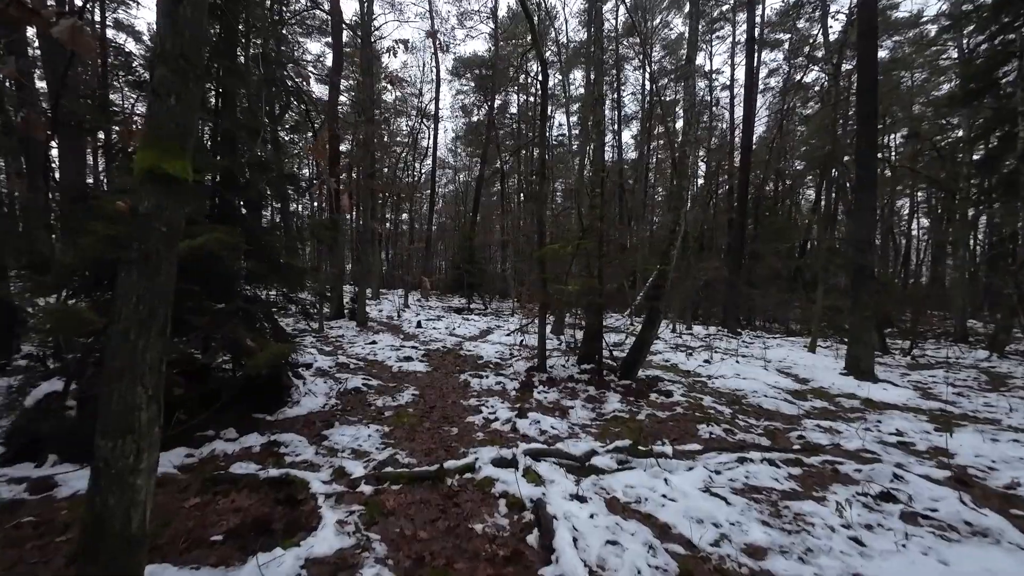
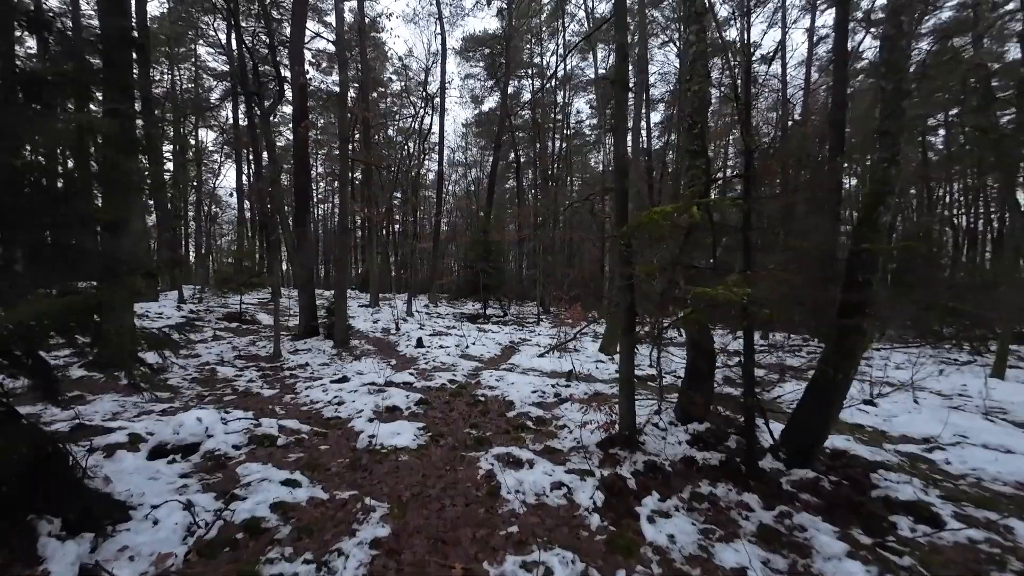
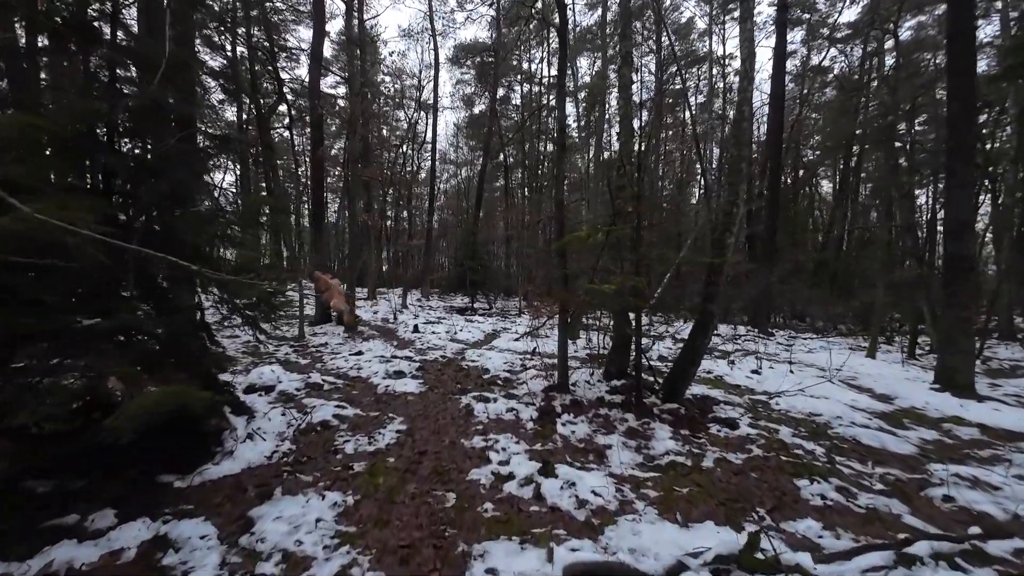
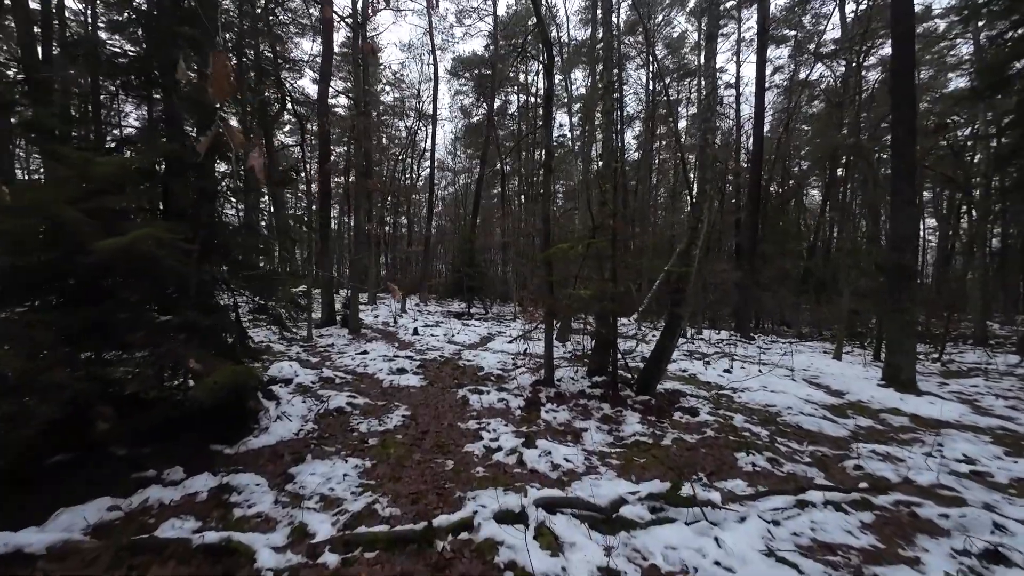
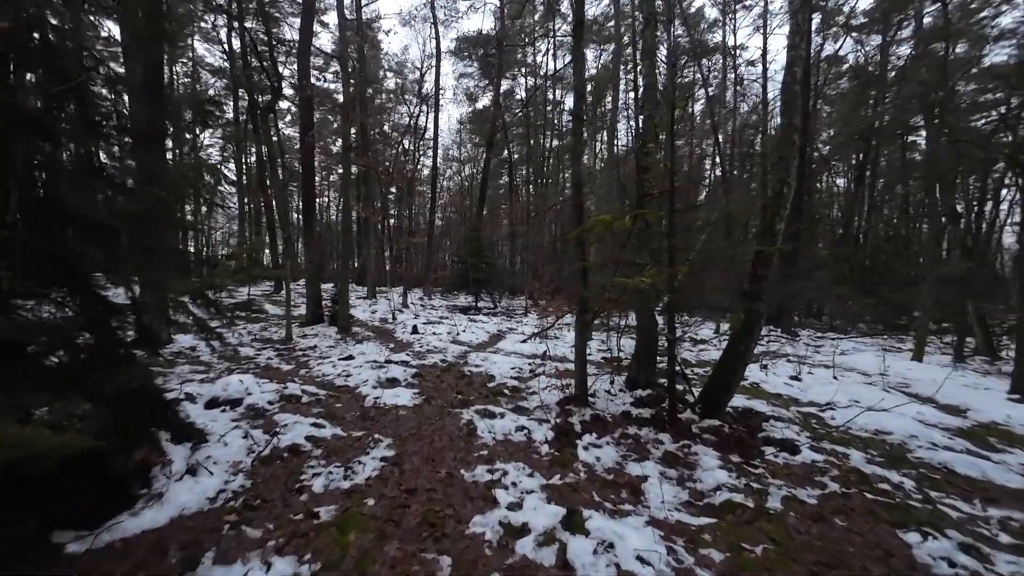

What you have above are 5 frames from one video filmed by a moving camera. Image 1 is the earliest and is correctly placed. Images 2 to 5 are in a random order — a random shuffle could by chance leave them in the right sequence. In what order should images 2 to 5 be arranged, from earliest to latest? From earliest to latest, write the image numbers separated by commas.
4, 3, 5, 2
